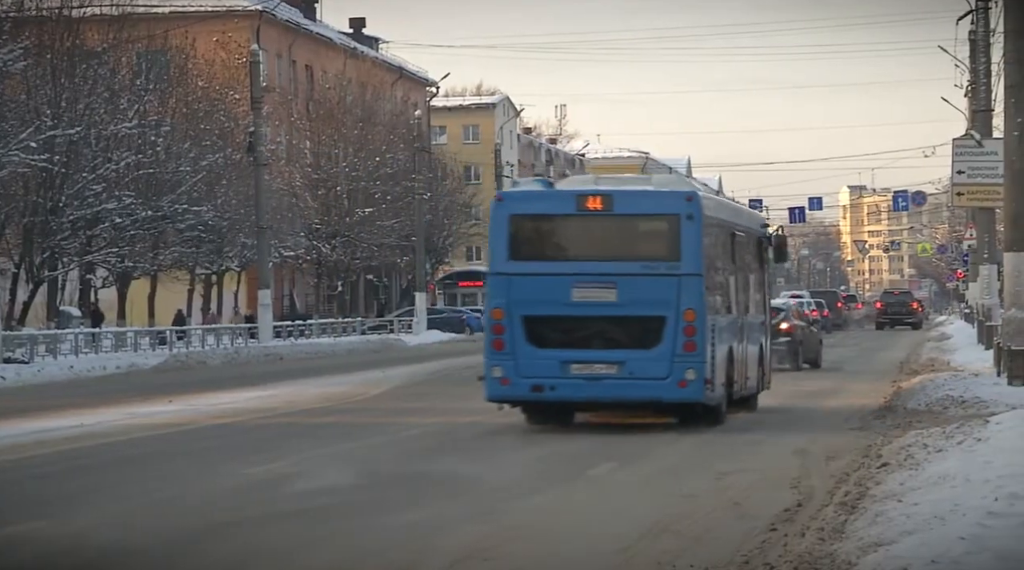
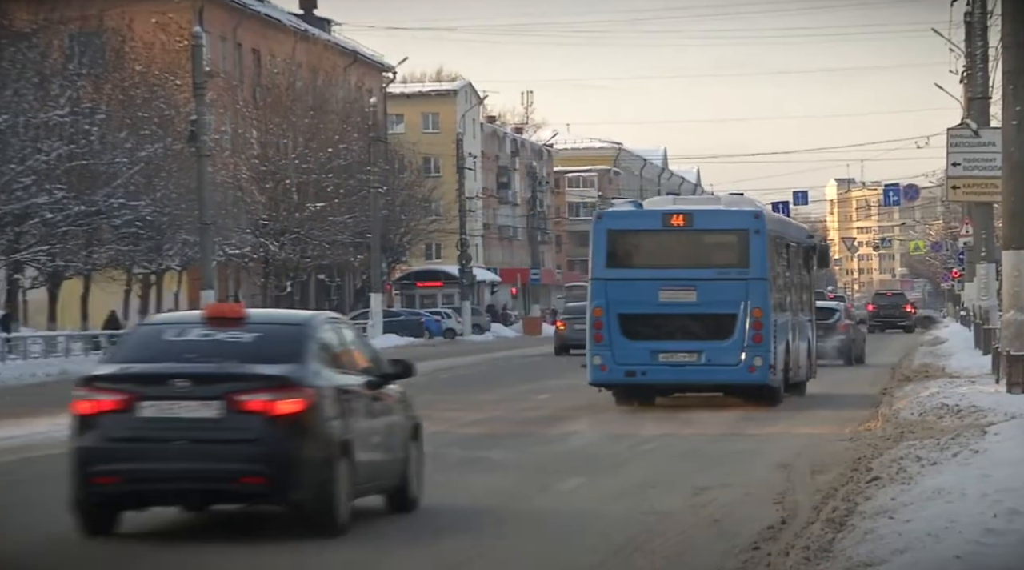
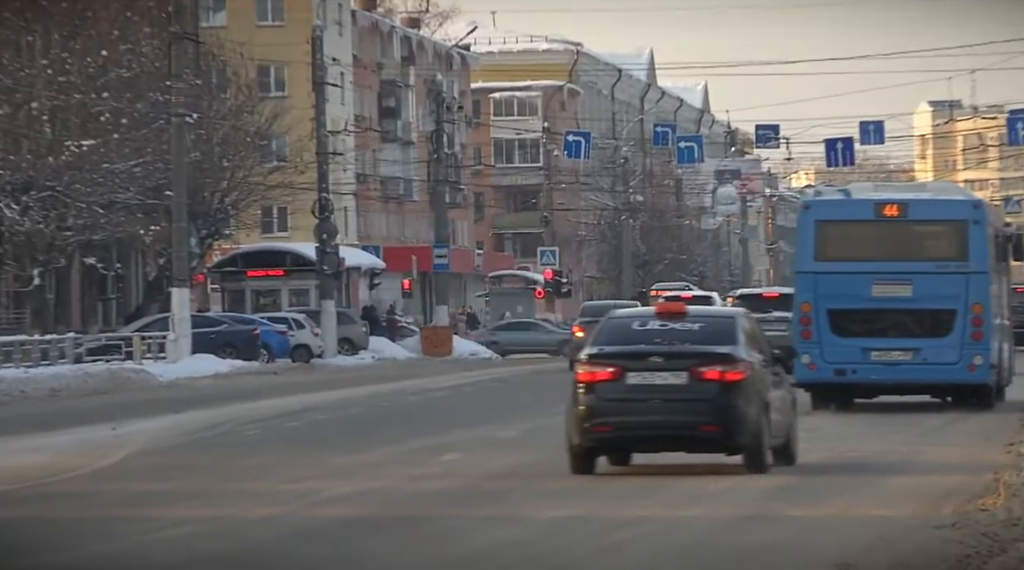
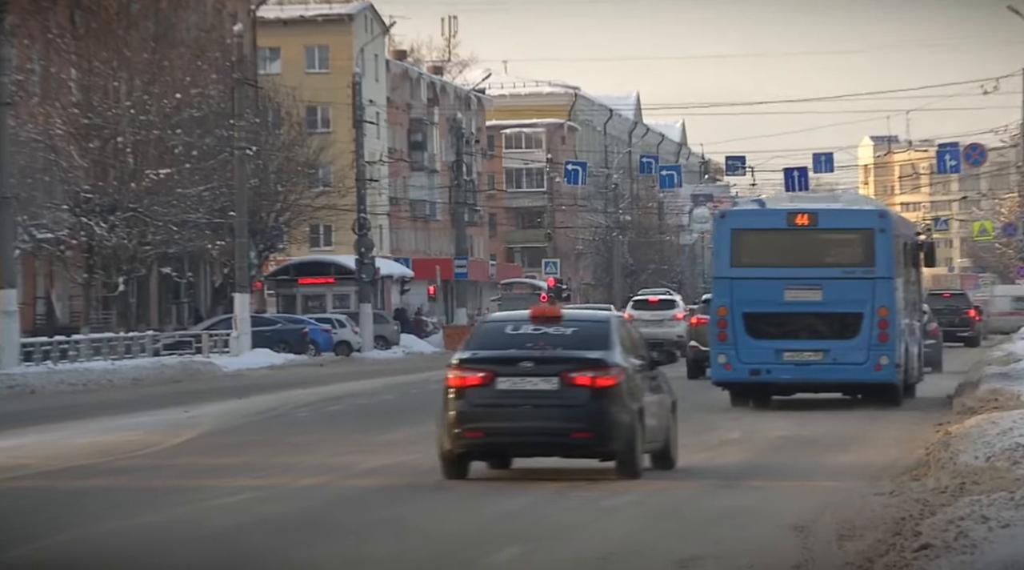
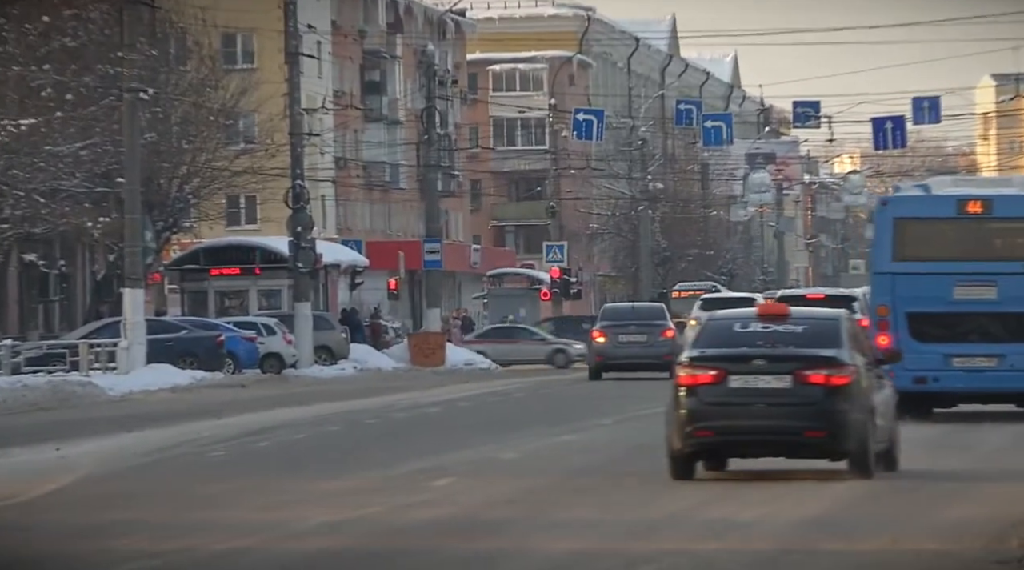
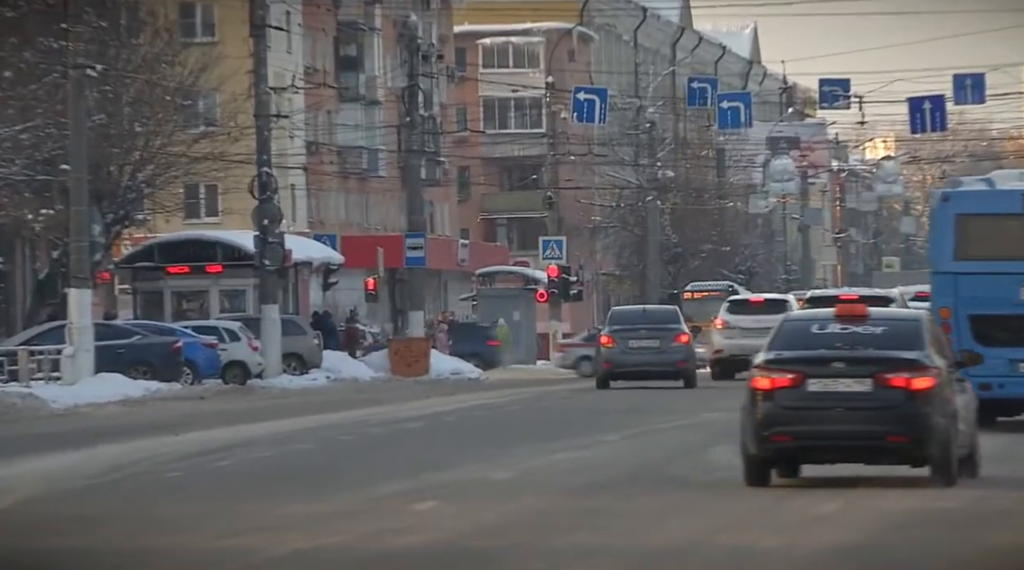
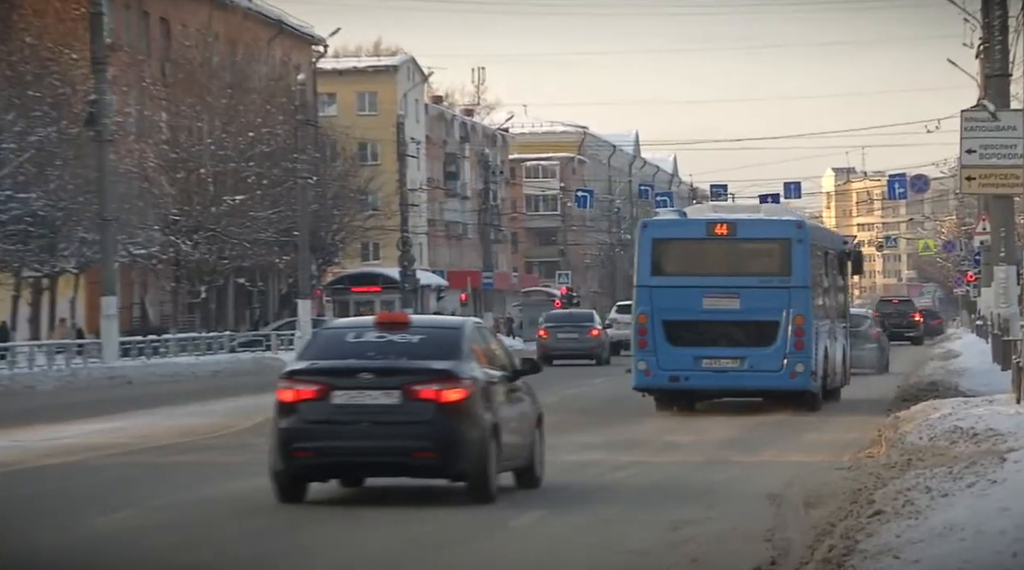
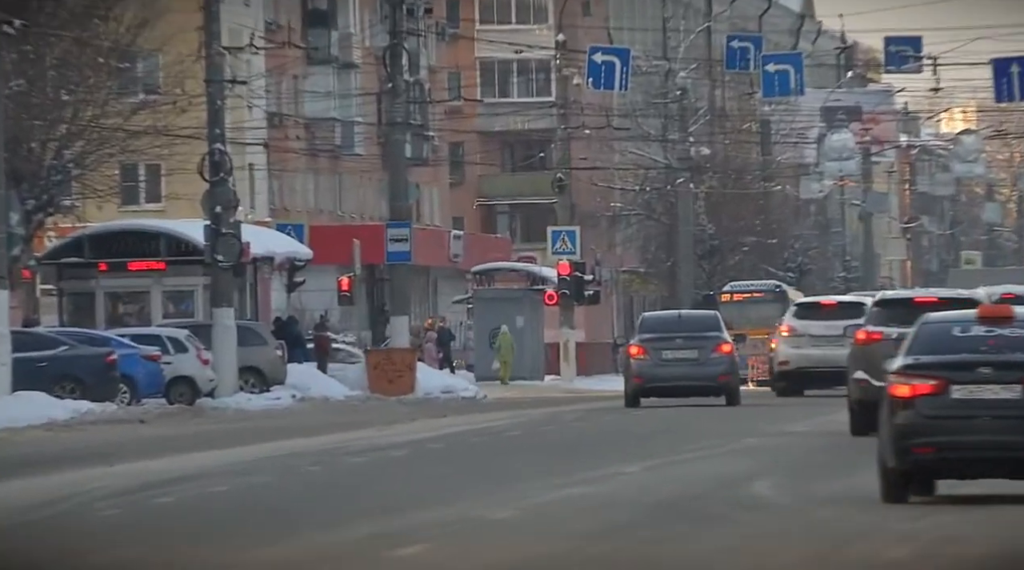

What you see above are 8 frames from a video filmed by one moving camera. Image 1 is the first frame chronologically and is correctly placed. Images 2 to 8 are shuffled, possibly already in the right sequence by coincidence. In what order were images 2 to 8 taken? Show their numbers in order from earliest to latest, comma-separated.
2, 7, 4, 3, 5, 6, 8
